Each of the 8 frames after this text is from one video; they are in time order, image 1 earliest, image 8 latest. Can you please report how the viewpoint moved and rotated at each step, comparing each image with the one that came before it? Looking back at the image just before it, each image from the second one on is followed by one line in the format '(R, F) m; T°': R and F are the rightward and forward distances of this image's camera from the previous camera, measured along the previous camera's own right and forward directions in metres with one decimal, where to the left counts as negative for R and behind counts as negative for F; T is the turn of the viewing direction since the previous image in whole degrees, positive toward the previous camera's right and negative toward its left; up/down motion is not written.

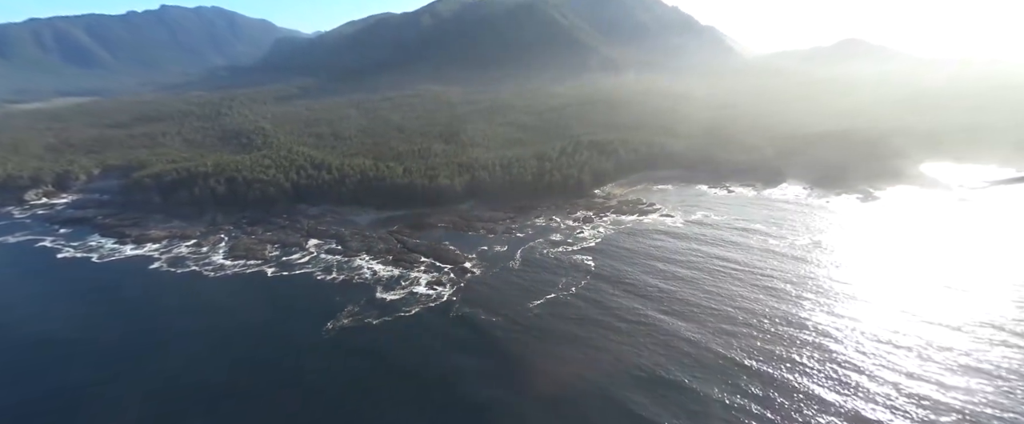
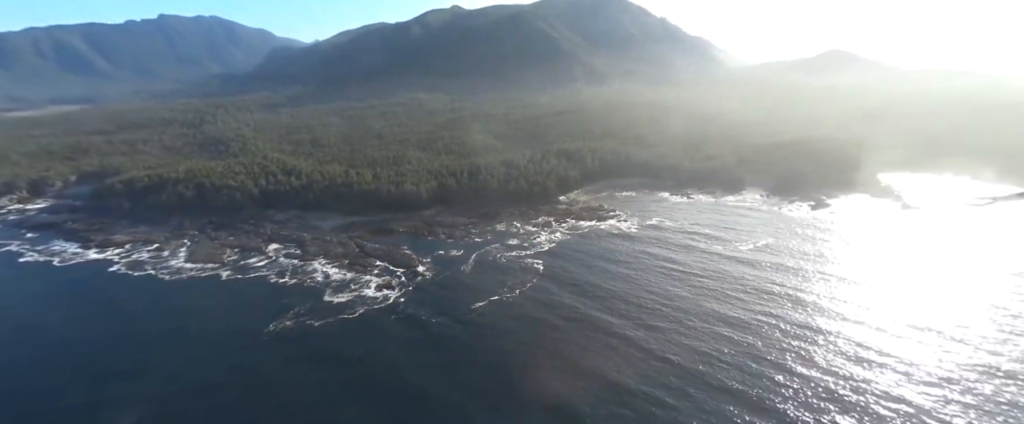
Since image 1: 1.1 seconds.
(+3.9, -0.9) m; 0°
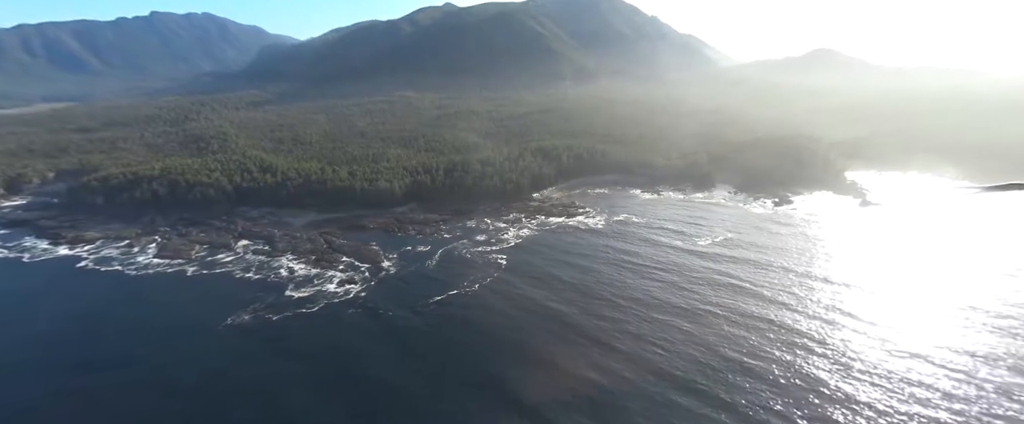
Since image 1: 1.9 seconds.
(+2.9, -0.6) m; 0°
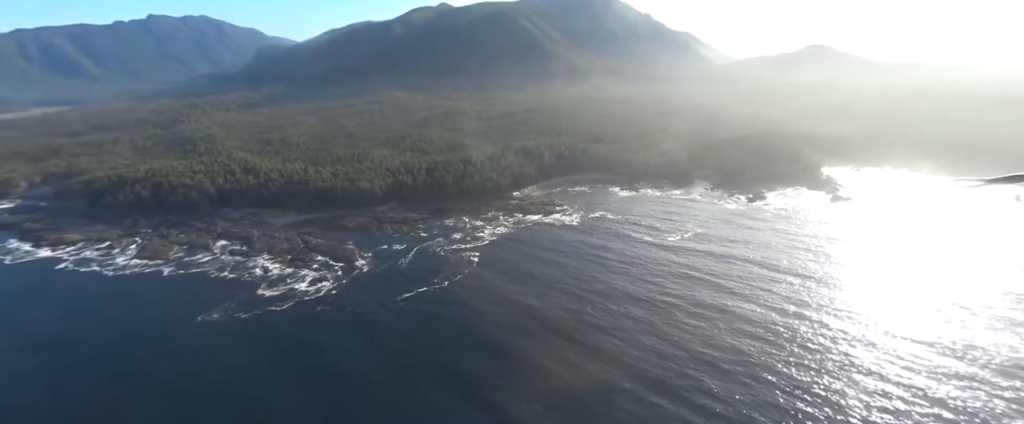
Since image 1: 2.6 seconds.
(+2.6, -0.5) m; 0°
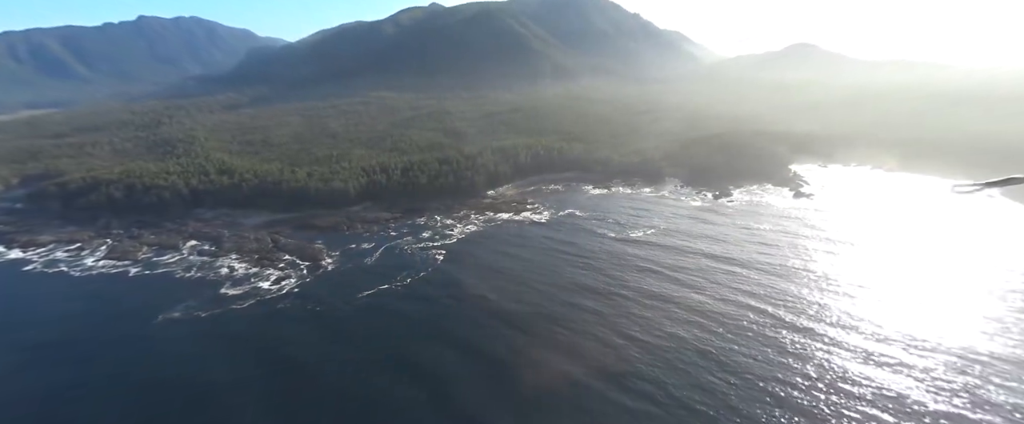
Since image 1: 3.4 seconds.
(+2.9, -0.6) m; 0°
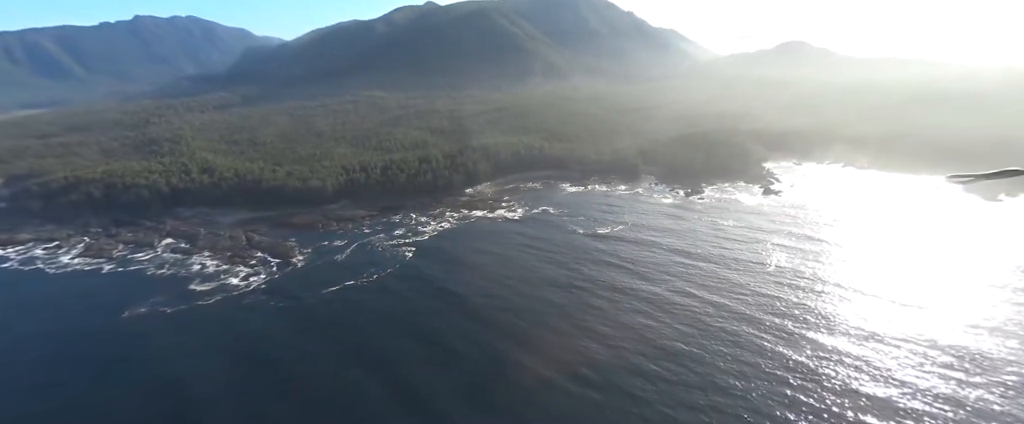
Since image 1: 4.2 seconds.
(+2.9, -0.5) m; 0°
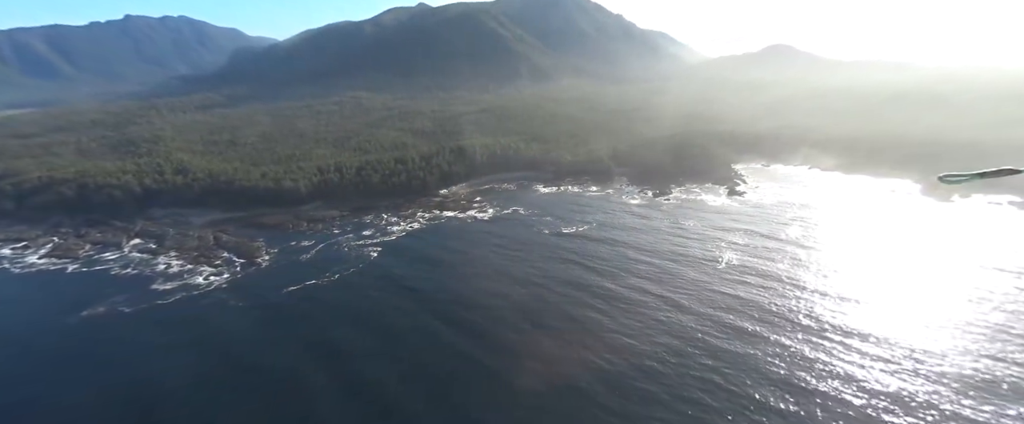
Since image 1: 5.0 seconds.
(+2.9, -0.5) m; +1°
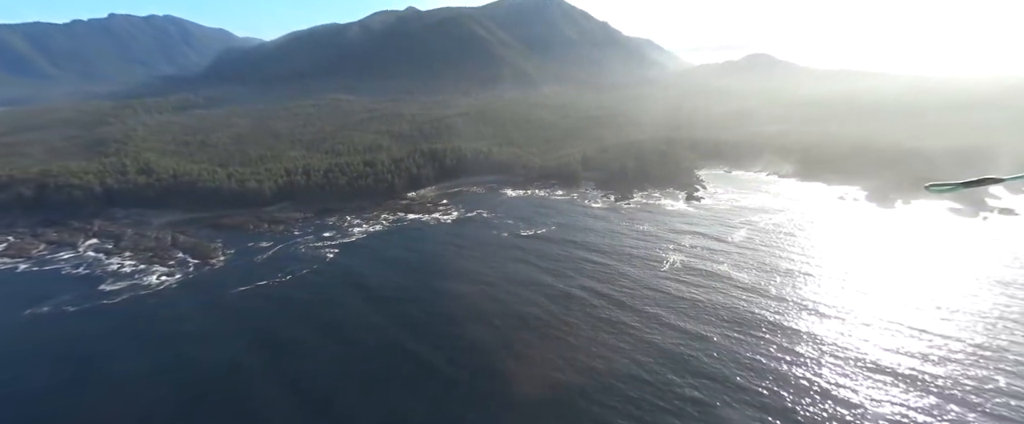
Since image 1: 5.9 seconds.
(+3.2, -0.5) m; +1°
